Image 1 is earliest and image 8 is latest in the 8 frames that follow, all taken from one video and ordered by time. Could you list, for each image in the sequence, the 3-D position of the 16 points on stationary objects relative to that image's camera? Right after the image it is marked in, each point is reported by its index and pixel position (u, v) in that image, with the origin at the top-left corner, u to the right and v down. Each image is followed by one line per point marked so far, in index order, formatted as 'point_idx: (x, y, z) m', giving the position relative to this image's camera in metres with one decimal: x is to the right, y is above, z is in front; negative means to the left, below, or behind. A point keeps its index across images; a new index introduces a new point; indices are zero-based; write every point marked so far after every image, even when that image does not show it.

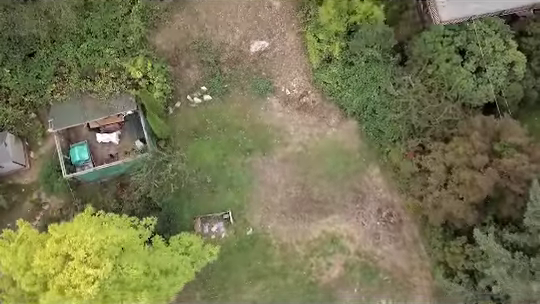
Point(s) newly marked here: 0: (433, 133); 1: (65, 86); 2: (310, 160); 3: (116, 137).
0: (+1.9, +0.2, +12.4) m
1: (-2.4, +0.8, +12.6) m
2: (+0.5, -0.1, +13.5) m
3: (-1.9, +0.2, +13.1) m
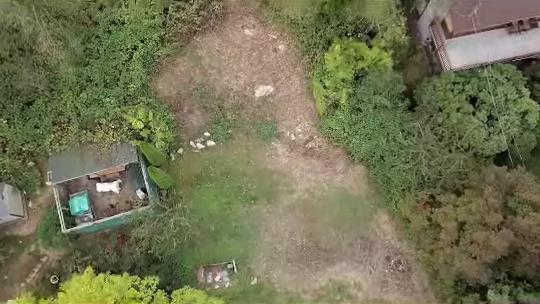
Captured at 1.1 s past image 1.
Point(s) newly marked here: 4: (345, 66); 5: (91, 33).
0: (+1.9, -0.4, +12.0) m
1: (-2.4, +0.2, +12.3) m
2: (+0.6, -0.7, +13.1) m
3: (-1.8, -0.4, +12.7) m
4: (+0.9, +1.0, +12.5) m
5: (-2.1, +1.4, +12.8) m
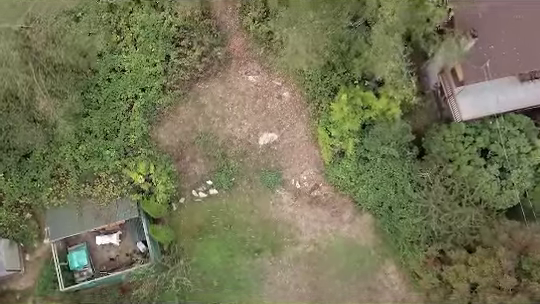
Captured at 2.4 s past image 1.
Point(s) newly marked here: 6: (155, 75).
0: (+2.0, -0.9, +11.6) m
1: (-2.3, -0.4, +11.9) m
2: (+0.6, -1.3, +12.8) m
3: (-1.8, -1.0, +12.4) m
4: (+0.9, +0.4, +12.1) m
5: (-2.1, +0.8, +12.4) m
6: (-1.3, +0.9, +12.4) m
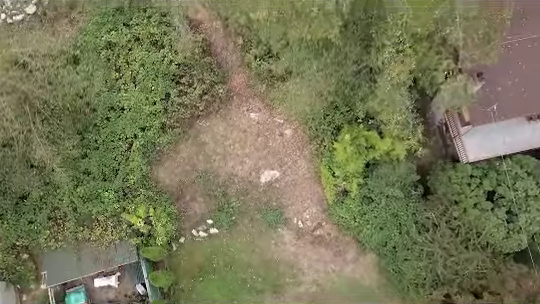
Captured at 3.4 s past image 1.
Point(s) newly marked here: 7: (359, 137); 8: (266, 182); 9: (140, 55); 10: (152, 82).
0: (+2.0, -1.4, +11.3) m
1: (-2.3, -0.9, +11.6) m
2: (+0.7, -1.7, +12.5) m
3: (-1.7, -1.5, +12.1) m
4: (+1.0, -0.1, +11.9) m
5: (-2.0, +0.3, +12.2) m
6: (-1.3, +0.4, +12.2) m
7: (+1.0, +0.2, +12.0) m
8: (0.0, -0.4, +12.7) m
9: (-1.5, +1.1, +12.2) m
10: (-1.4, +0.8, +12.2) m
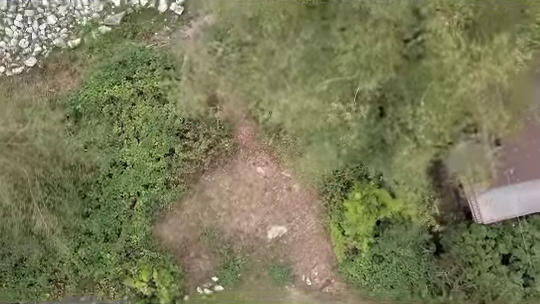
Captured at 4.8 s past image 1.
0: (+2.1, -2.0, +10.9) m
1: (-2.2, -1.5, +11.3) m
2: (+0.7, -2.4, +12.1) m
3: (-1.7, -2.1, +11.7) m
4: (+1.0, -0.7, +11.5) m
5: (-2.0, -0.3, +11.8) m
6: (-1.2, -0.2, +11.8) m
7: (+1.1, -0.5, +11.6) m
8: (0.0, -1.0, +12.3) m
9: (-1.4, +0.5, +11.8) m
10: (-1.3, +0.1, +11.8) m
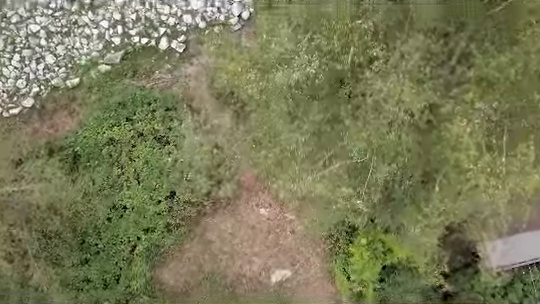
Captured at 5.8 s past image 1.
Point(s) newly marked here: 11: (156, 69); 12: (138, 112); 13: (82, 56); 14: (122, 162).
0: (+2.1, -2.5, +10.6) m
1: (-2.2, -2.0, +11.0) m
2: (+0.8, -2.8, +11.8) m
3: (-1.6, -2.6, +11.4) m
4: (+1.1, -1.2, +11.2) m
5: (-1.9, -0.8, +11.5) m
6: (-1.2, -0.7, +11.5) m
7: (+1.1, -0.9, +11.3) m
8: (+0.1, -1.5, +12.0) m
9: (-1.4, 0.0, +11.6) m
10: (-1.2, -0.3, +11.5) m
11: (-1.3, +0.9, +12.0) m
12: (-1.4, +0.4, +11.7) m
13: (-2.1, +1.1, +12.0) m
14: (-1.6, -0.1, +11.6) m
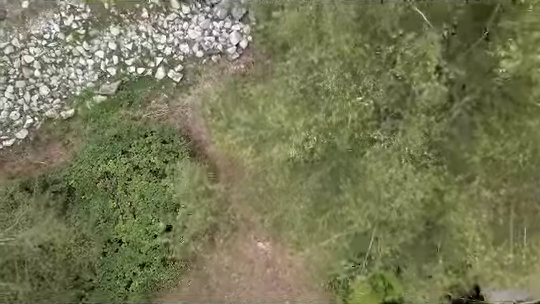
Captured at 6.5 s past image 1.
0: (+2.1, -2.7, +10.2) m
1: (-2.2, -2.3, +10.5) m
2: (+0.8, -3.2, +11.4) m
3: (-1.6, -2.9, +11.0) m
4: (+1.1, -1.4, +10.9) m
5: (-1.9, -1.1, +11.2) m
6: (-1.2, -1.0, +11.2) m
7: (+1.1, -1.2, +11.0) m
8: (+0.1, -1.8, +11.7) m
9: (-1.4, -0.3, +11.3) m
10: (-1.2, -0.6, +11.2) m
11: (-1.3, +0.6, +11.8) m
12: (-1.4, +0.1, +11.4) m
13: (-2.1, +0.7, +11.7) m
14: (-1.6, -0.4, +11.3) m
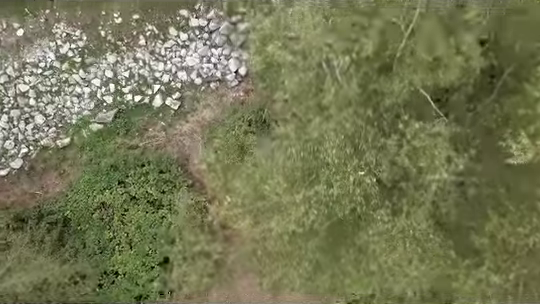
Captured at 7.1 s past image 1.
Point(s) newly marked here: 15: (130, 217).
0: (+2.2, -3.0, +9.8) m
1: (-2.1, -2.5, +10.1) m
2: (+0.8, -3.4, +10.9) m
3: (-1.6, -3.1, +10.5) m
4: (+1.1, -1.7, +10.5) m
5: (-1.9, -1.4, +10.8) m
6: (-1.2, -1.3, +10.8) m
7: (+1.1, -1.5, +10.6) m
8: (+0.1, -2.1, +11.3) m
9: (-1.4, -0.6, +11.0) m
10: (-1.2, -0.9, +10.9) m
11: (-1.3, +0.3, +11.5) m
12: (-1.4, -0.2, +11.2) m
13: (-2.1, +0.4, +11.5) m
14: (-1.6, -0.7, +11.0) m
15: (-1.4, -0.6, +11.0) m
